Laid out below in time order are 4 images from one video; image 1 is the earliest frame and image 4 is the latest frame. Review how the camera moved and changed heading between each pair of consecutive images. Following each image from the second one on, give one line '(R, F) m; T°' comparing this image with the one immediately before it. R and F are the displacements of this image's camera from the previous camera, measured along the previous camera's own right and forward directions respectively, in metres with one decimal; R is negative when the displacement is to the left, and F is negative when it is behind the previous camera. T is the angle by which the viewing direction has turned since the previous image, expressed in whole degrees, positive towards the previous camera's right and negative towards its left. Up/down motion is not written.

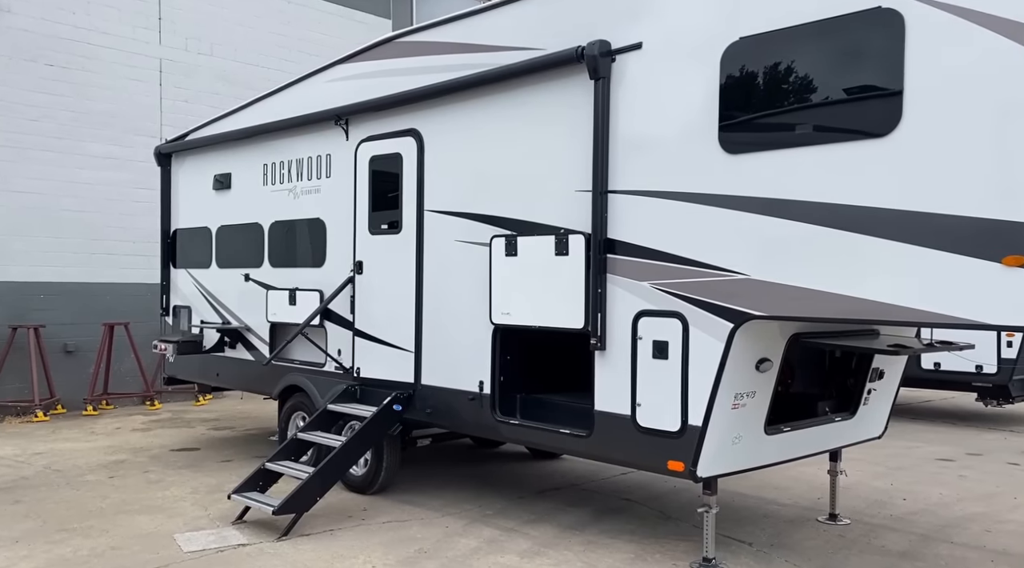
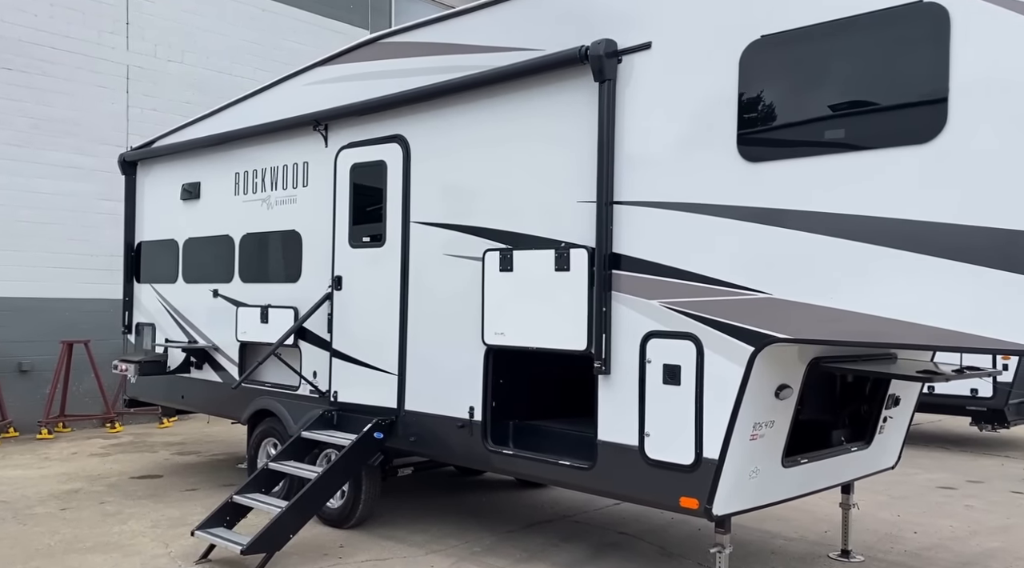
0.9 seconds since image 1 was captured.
(-0.1, +0.4) m; +2°
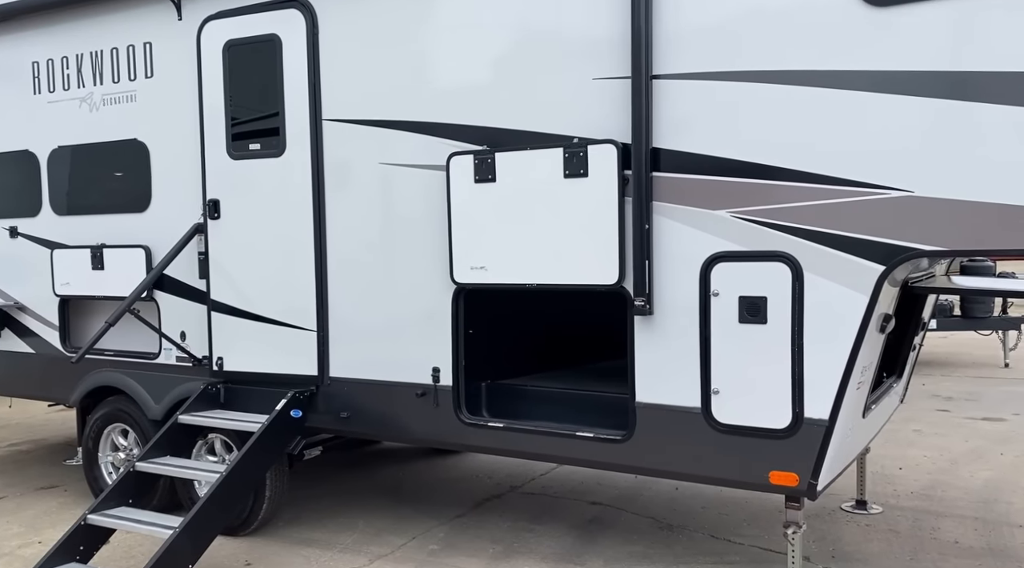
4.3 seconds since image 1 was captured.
(-0.8, +1.3) m; +14°
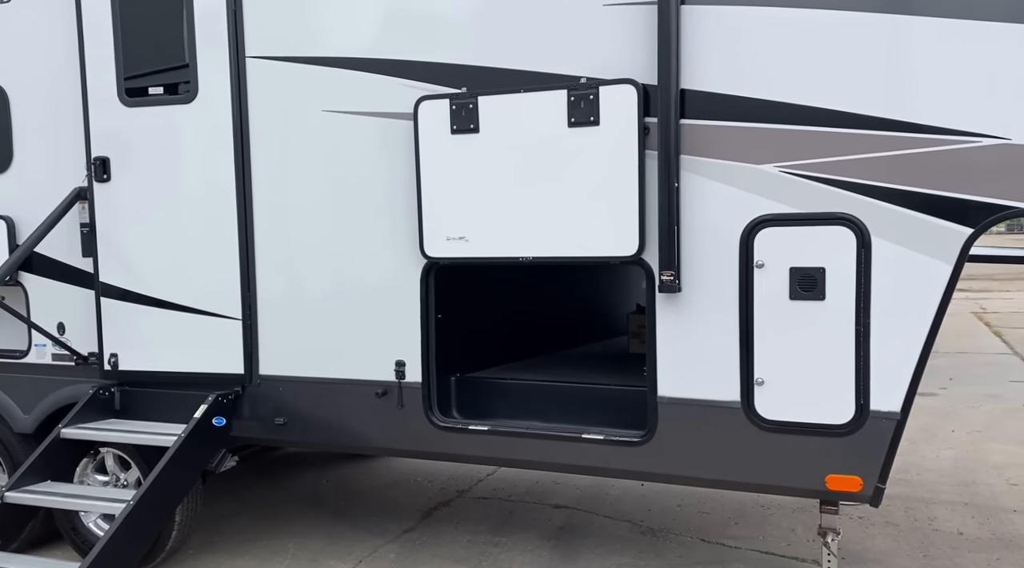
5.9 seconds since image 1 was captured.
(-0.4, +0.6) m; +9°
